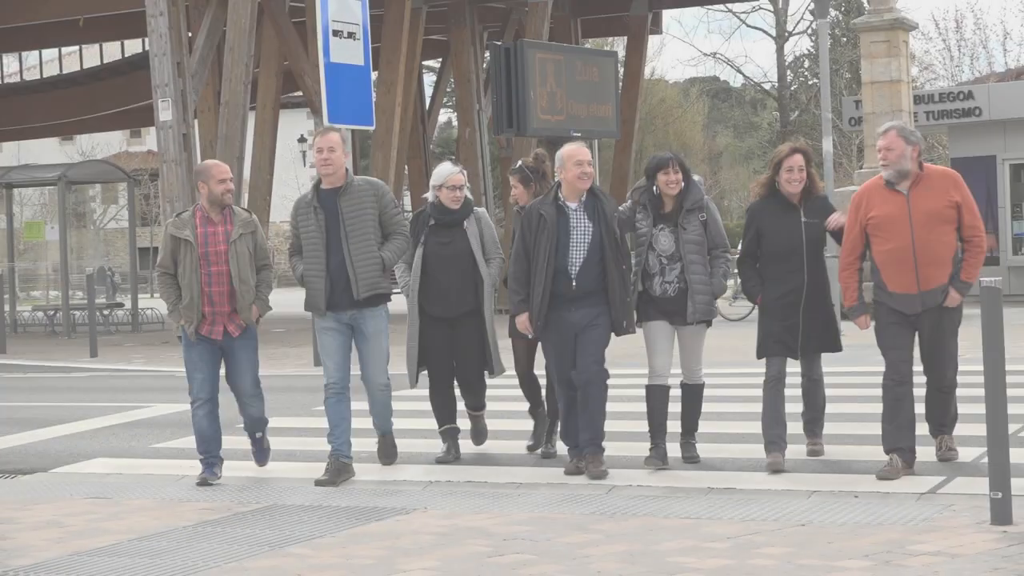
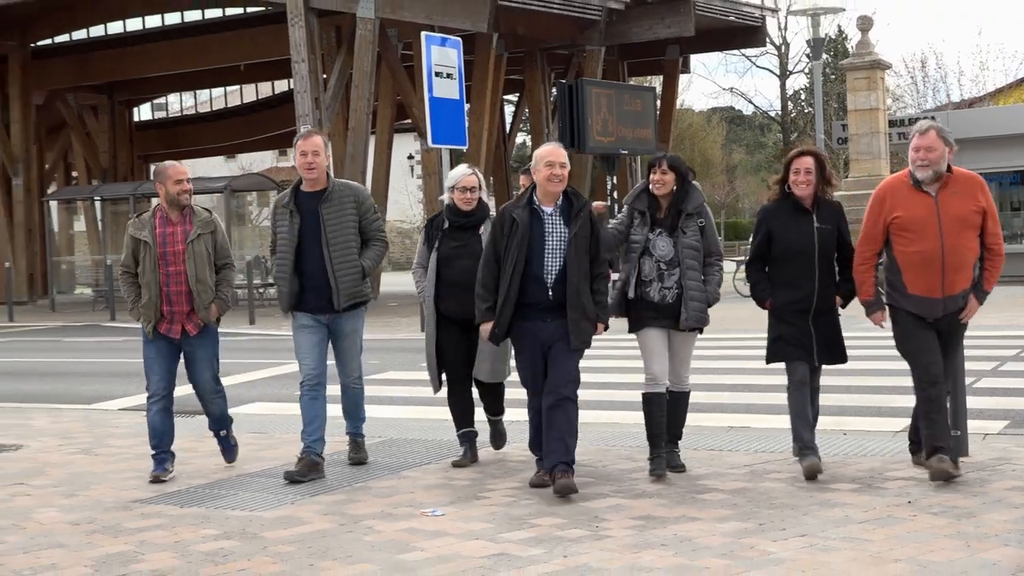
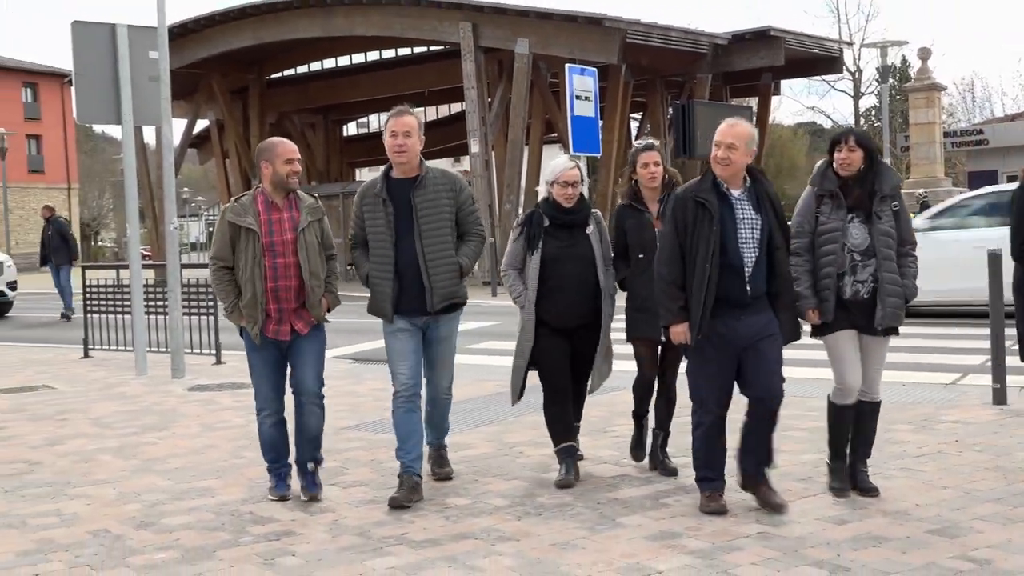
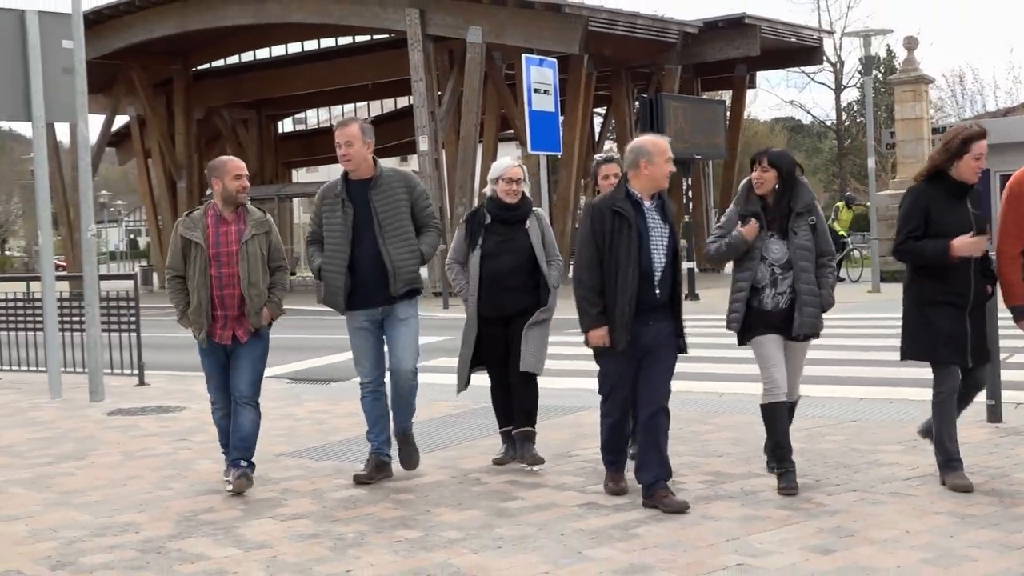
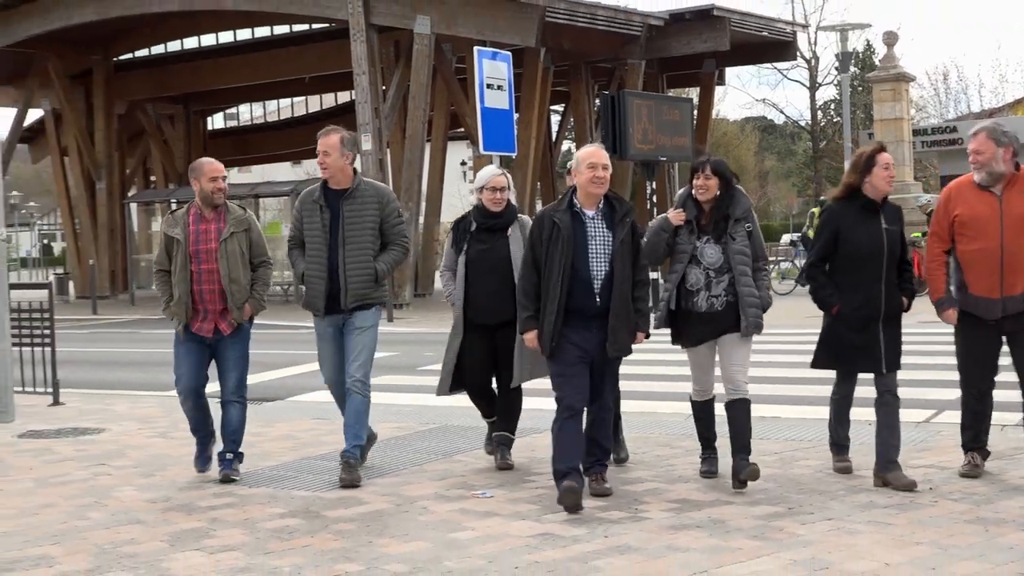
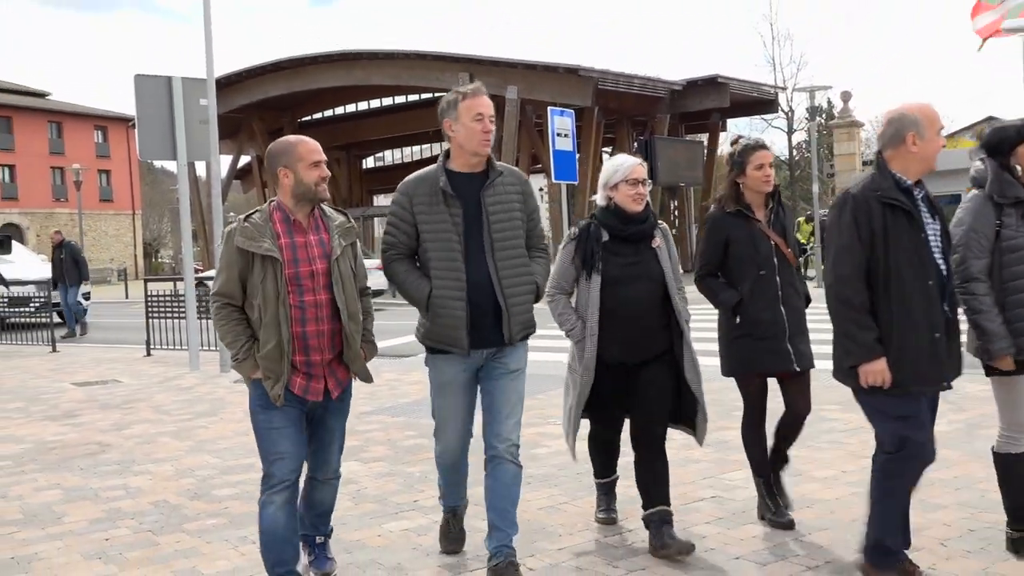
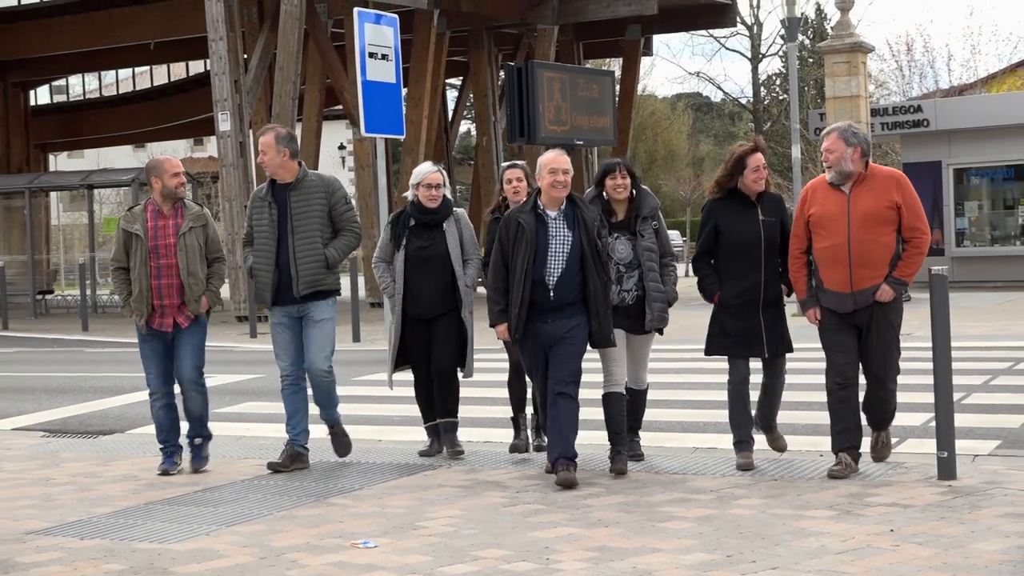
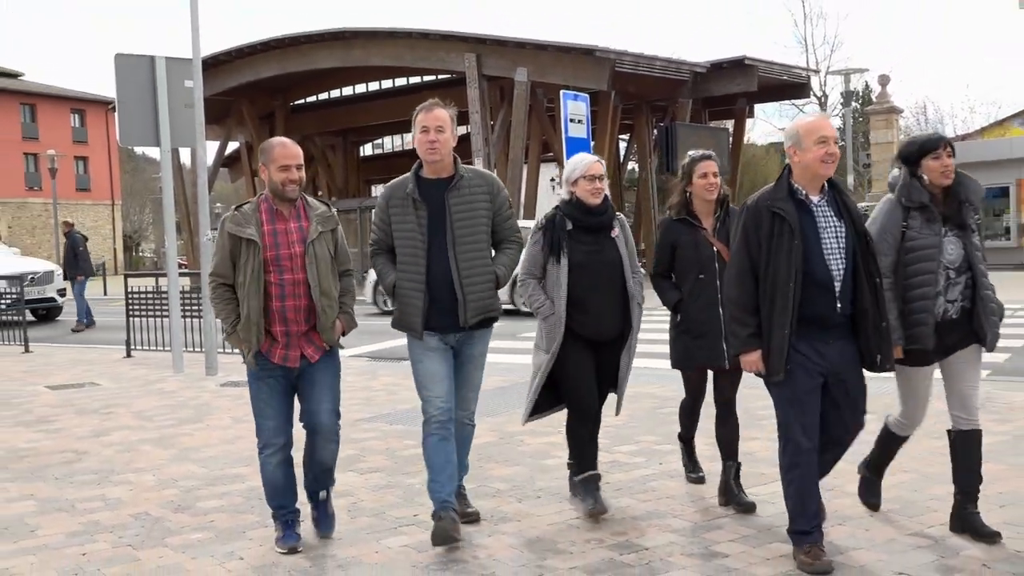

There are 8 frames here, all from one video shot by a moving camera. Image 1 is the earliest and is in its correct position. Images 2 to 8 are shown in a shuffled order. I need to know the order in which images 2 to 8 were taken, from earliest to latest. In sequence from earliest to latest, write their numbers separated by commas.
7, 2, 5, 4, 3, 8, 6
